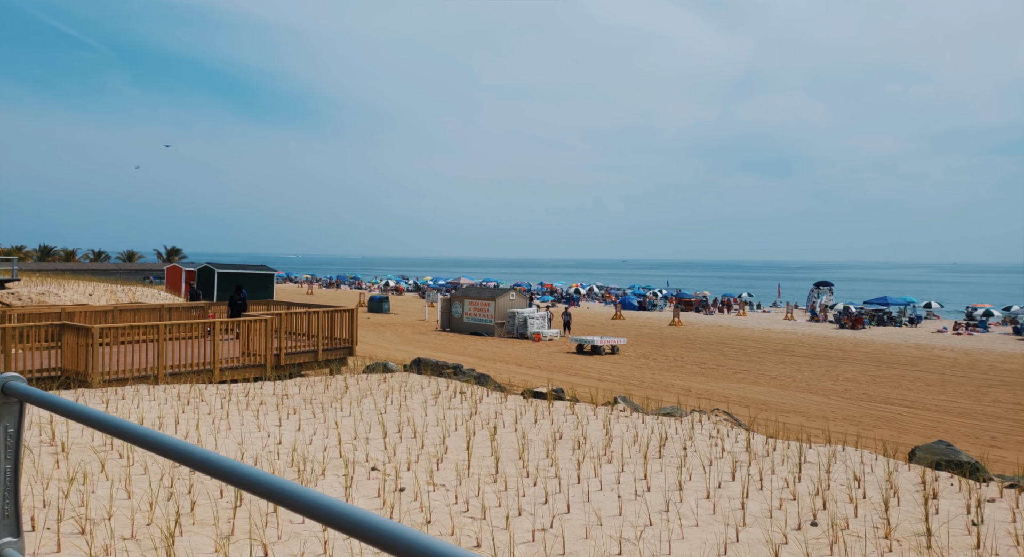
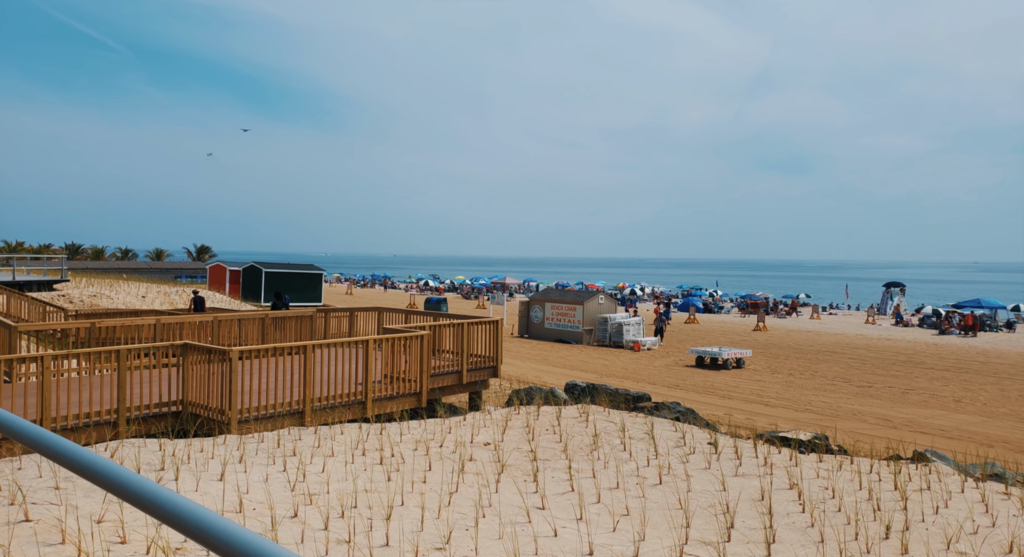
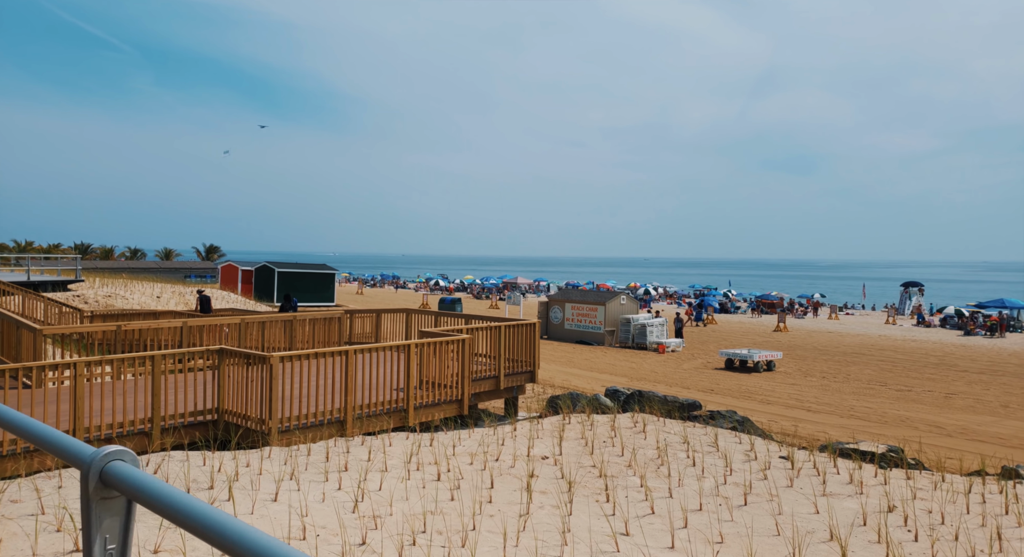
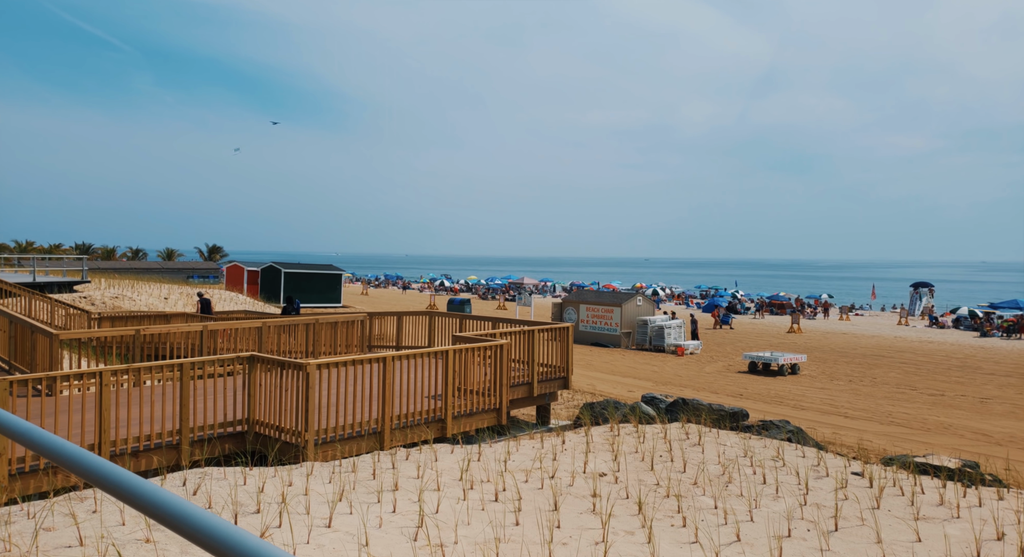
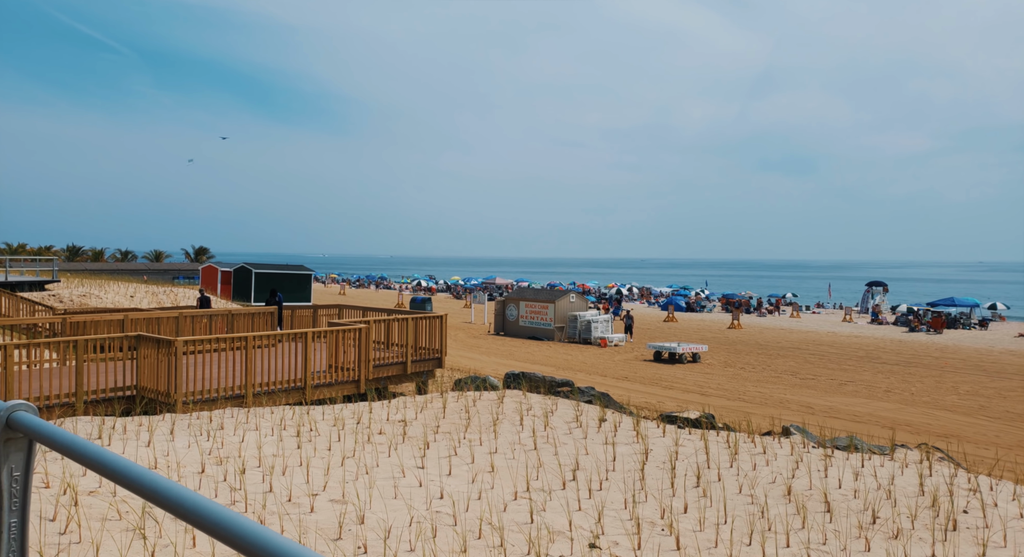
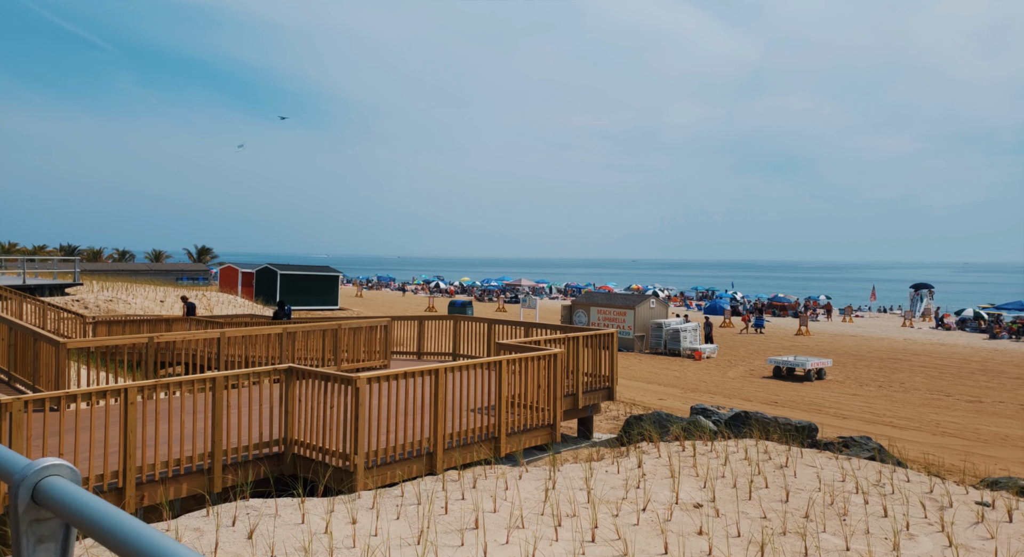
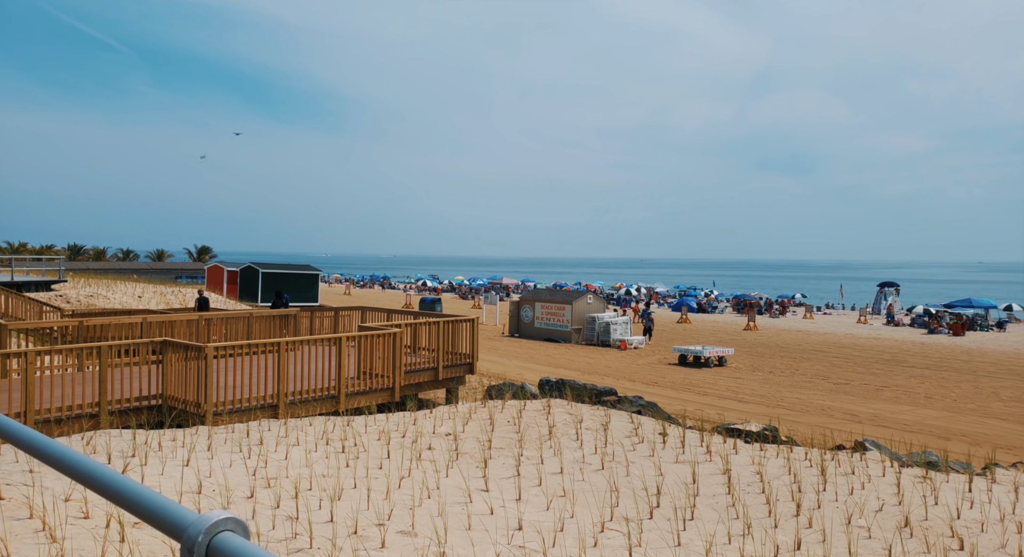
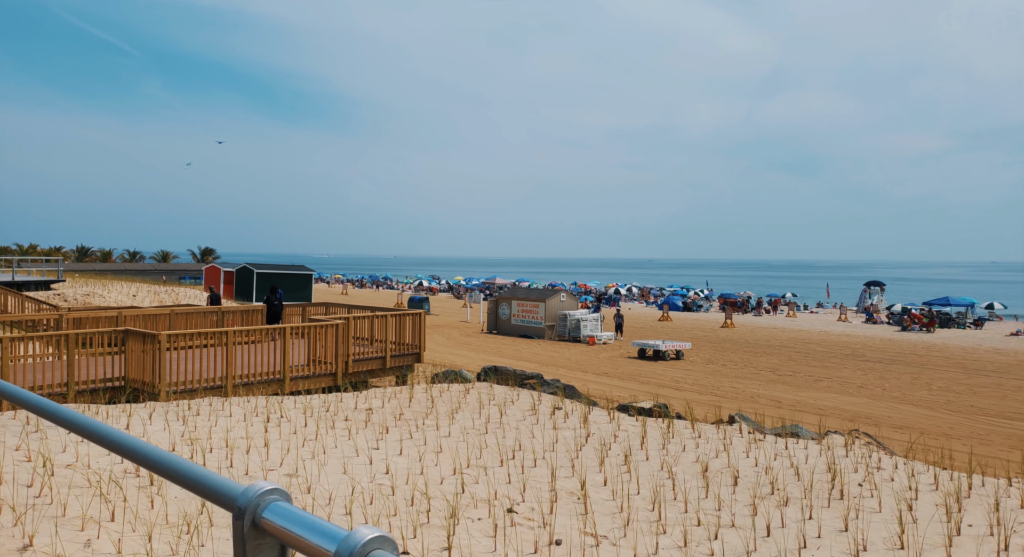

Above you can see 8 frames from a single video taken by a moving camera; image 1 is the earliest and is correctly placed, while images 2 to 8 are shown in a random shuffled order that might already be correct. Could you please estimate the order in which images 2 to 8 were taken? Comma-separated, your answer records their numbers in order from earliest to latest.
8, 5, 7, 2, 3, 4, 6
